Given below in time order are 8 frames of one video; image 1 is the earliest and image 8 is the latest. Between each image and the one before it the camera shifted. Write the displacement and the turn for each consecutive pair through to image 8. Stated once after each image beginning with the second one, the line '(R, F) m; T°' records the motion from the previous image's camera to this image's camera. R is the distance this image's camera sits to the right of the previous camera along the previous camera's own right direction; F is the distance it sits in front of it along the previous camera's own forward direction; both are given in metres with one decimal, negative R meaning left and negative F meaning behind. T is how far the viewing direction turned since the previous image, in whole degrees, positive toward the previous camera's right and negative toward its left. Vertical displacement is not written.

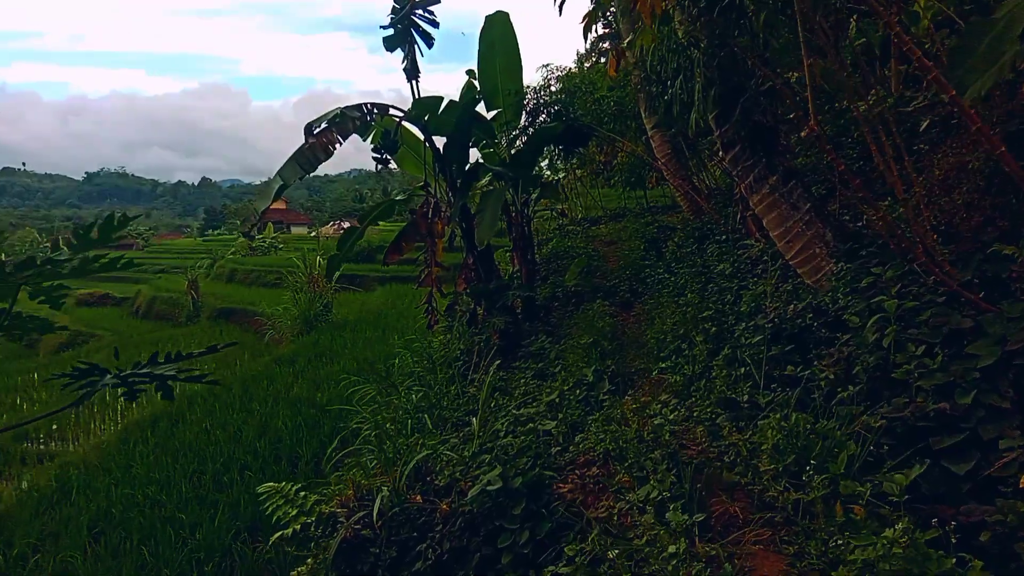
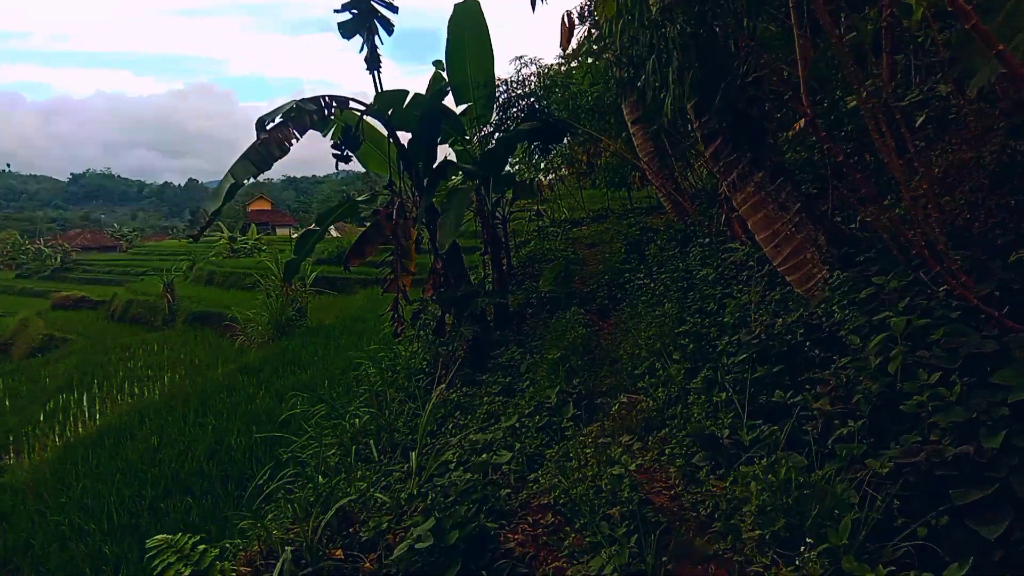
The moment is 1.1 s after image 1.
(+0.1, +0.4) m; +1°
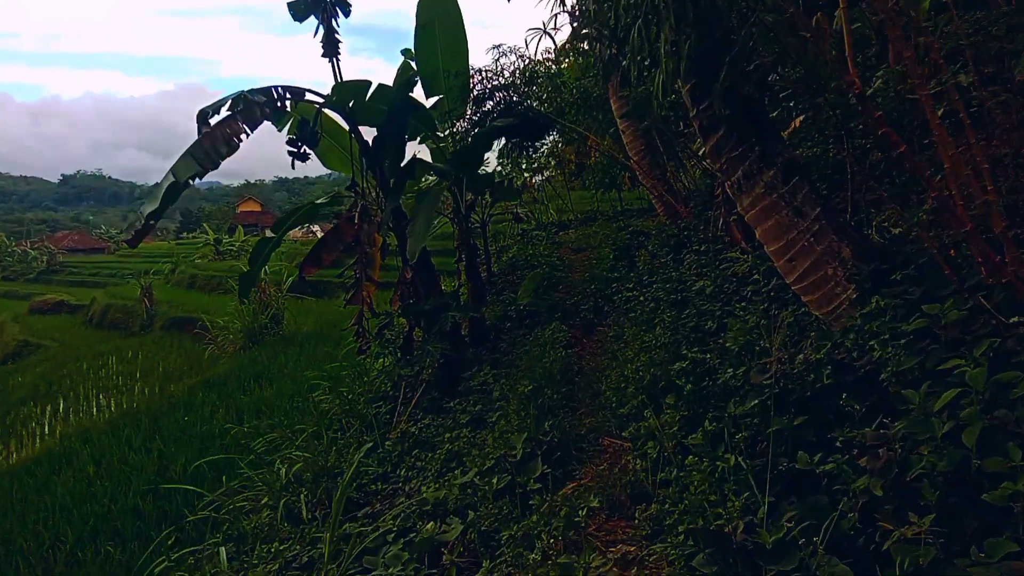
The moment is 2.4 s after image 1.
(+0.1, +0.5) m; 0°
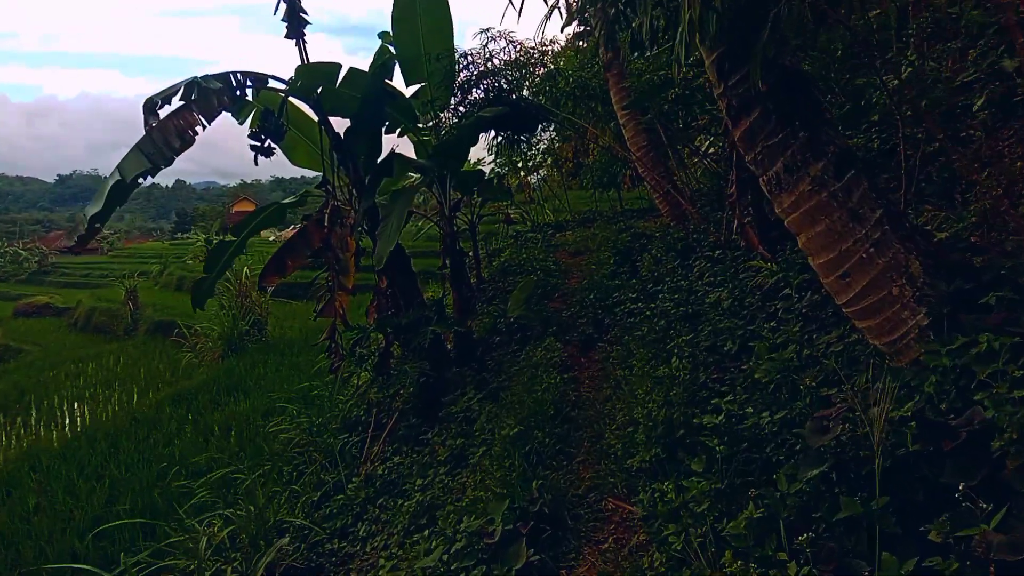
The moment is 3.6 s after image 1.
(0.0, +0.5) m; 0°
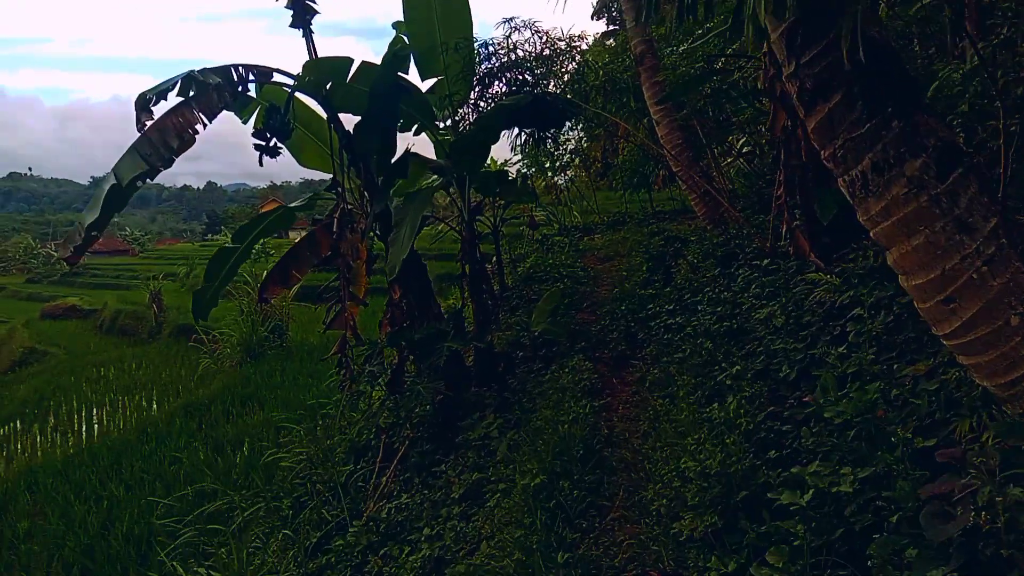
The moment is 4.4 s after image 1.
(0.0, +0.4) m; -2°
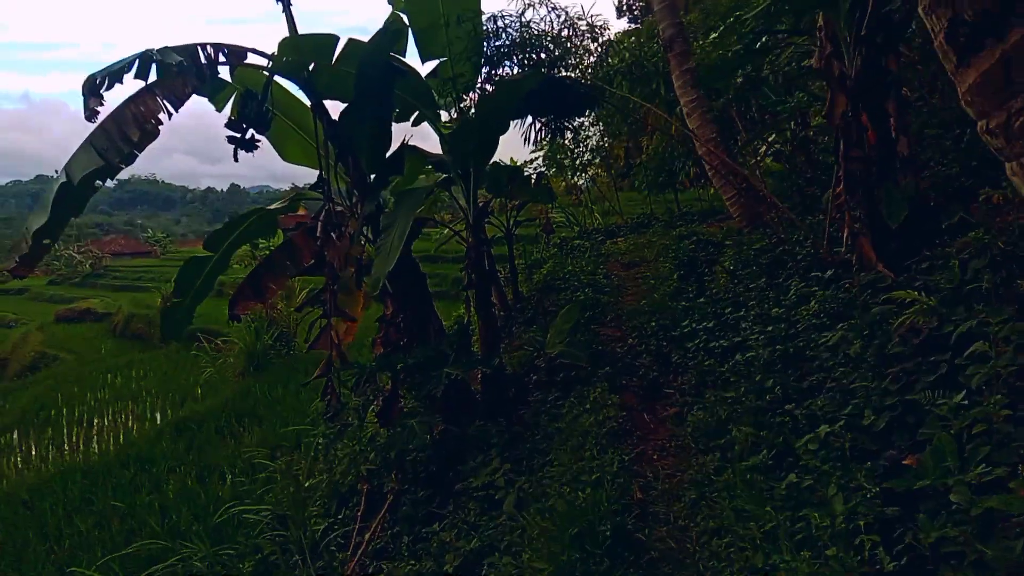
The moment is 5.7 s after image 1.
(0.0, +0.6) m; -1°
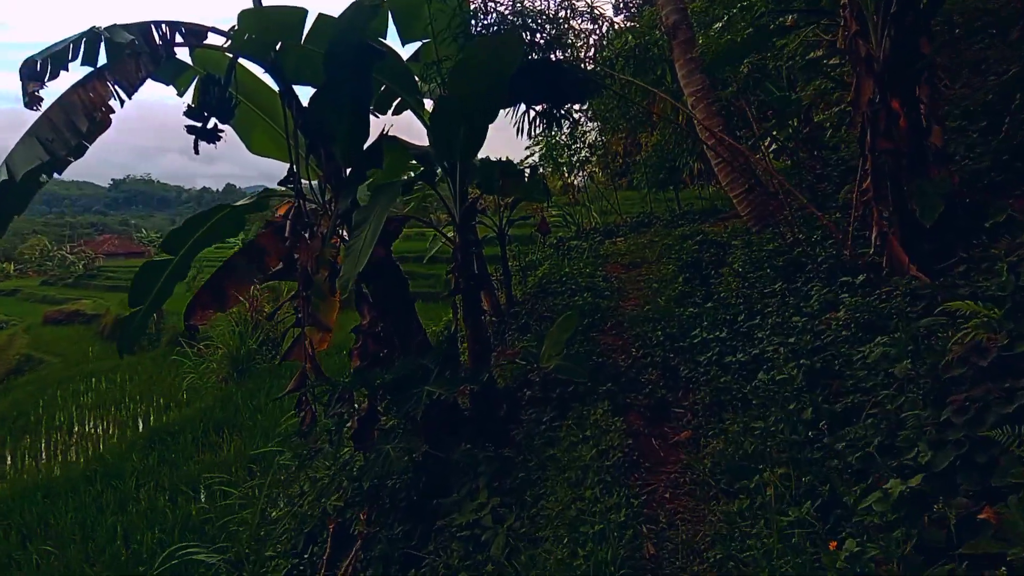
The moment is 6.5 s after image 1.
(0.0, +0.4) m; 0°
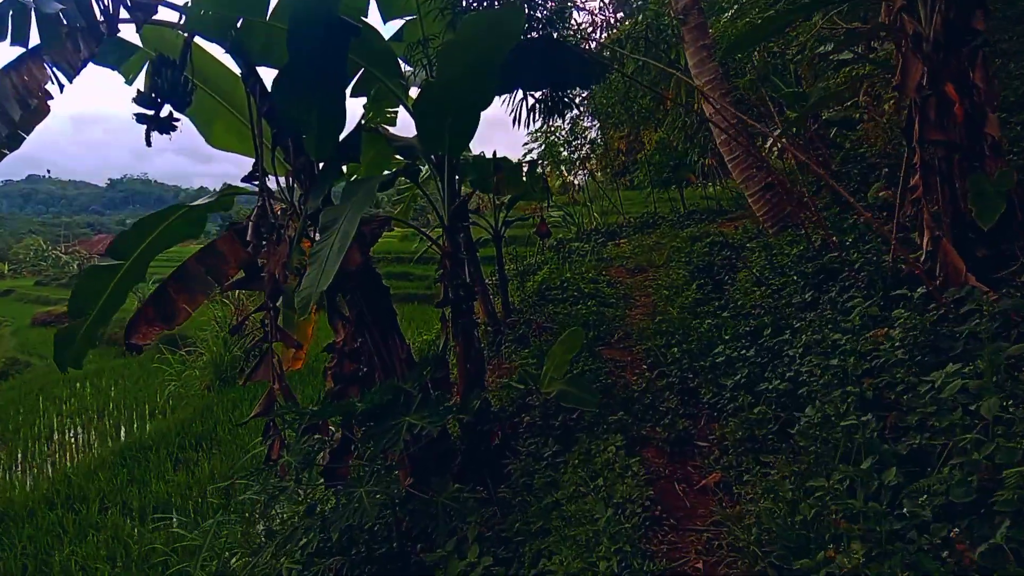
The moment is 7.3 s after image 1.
(0.0, +0.4) m; 0°
